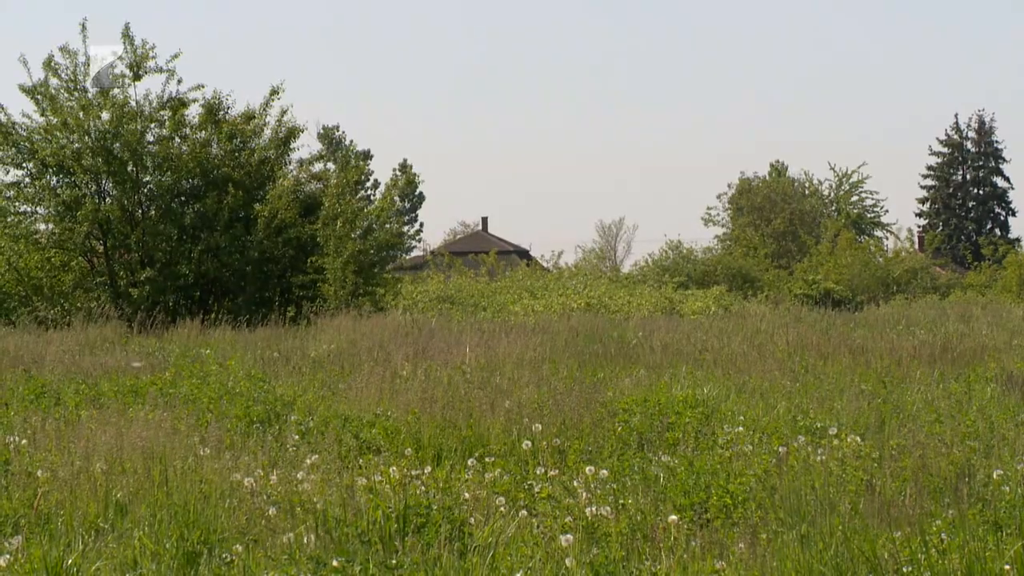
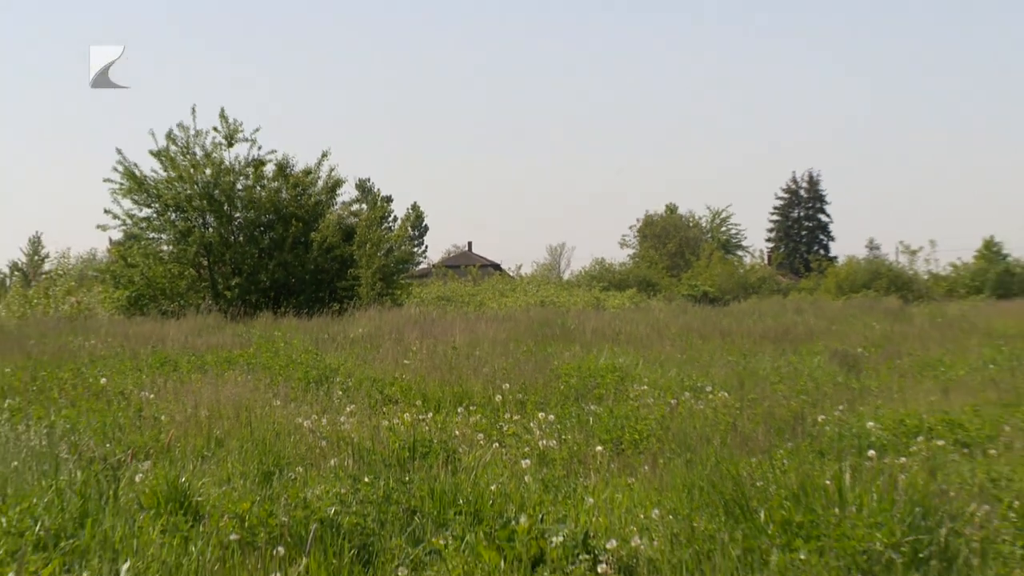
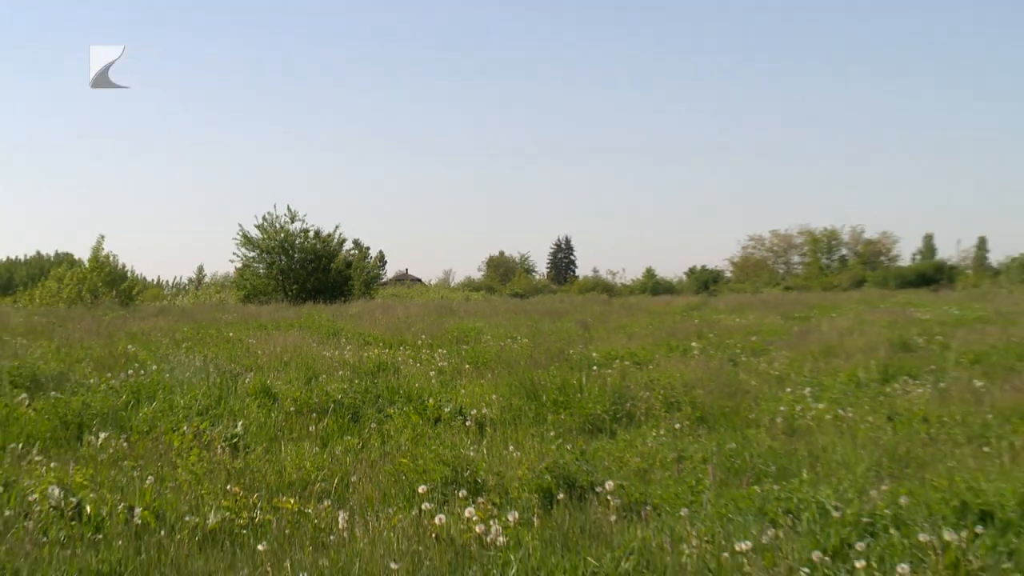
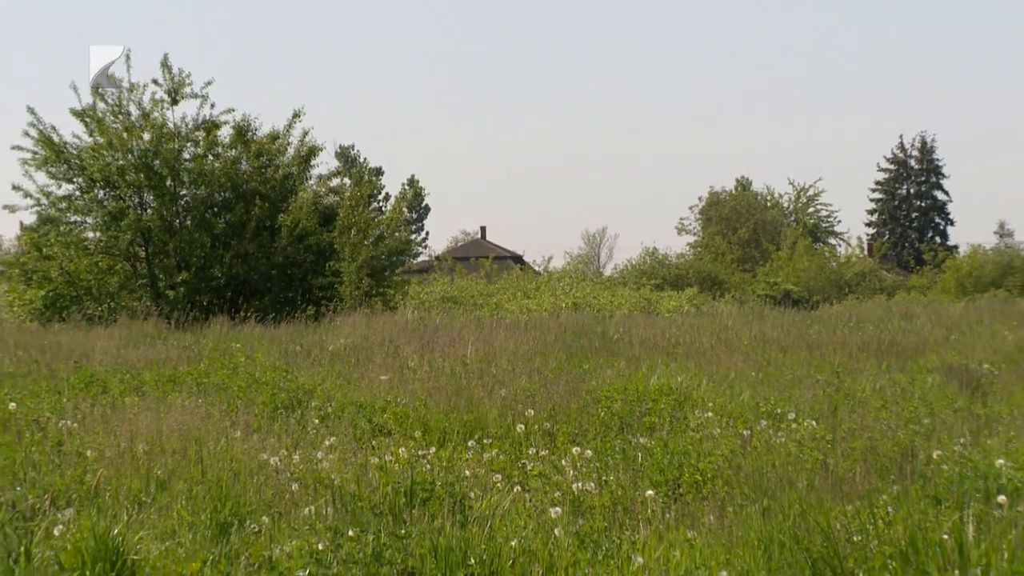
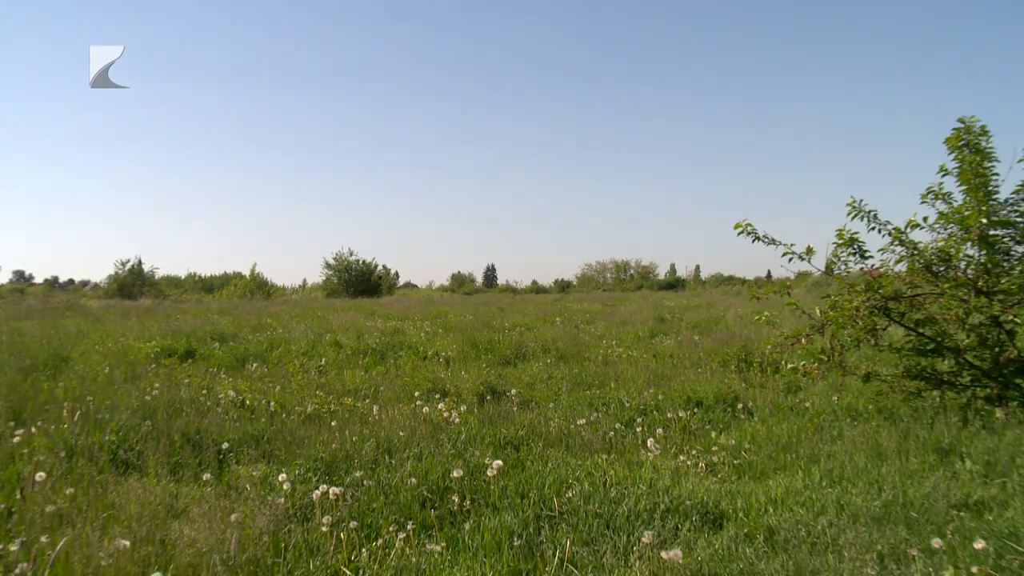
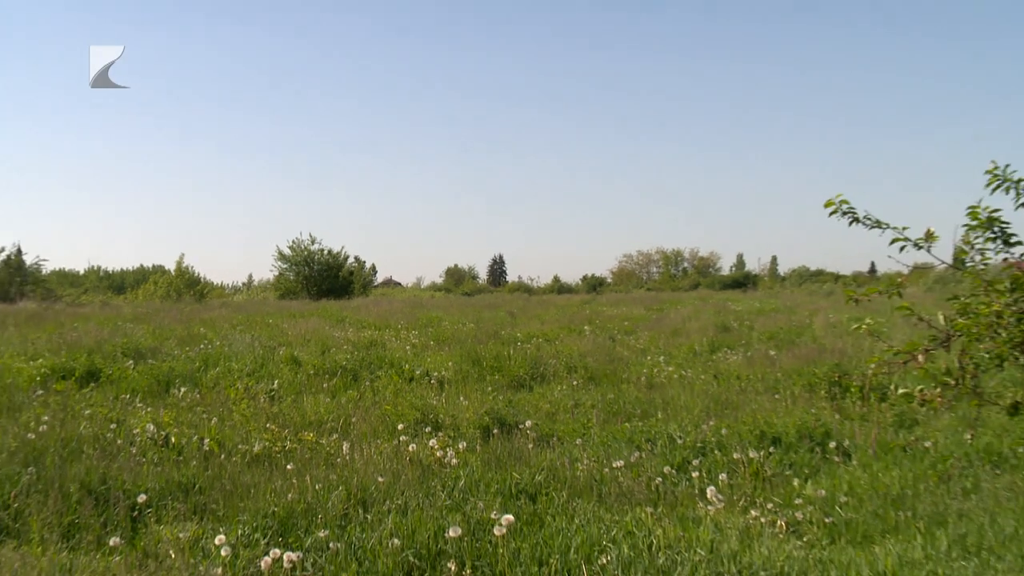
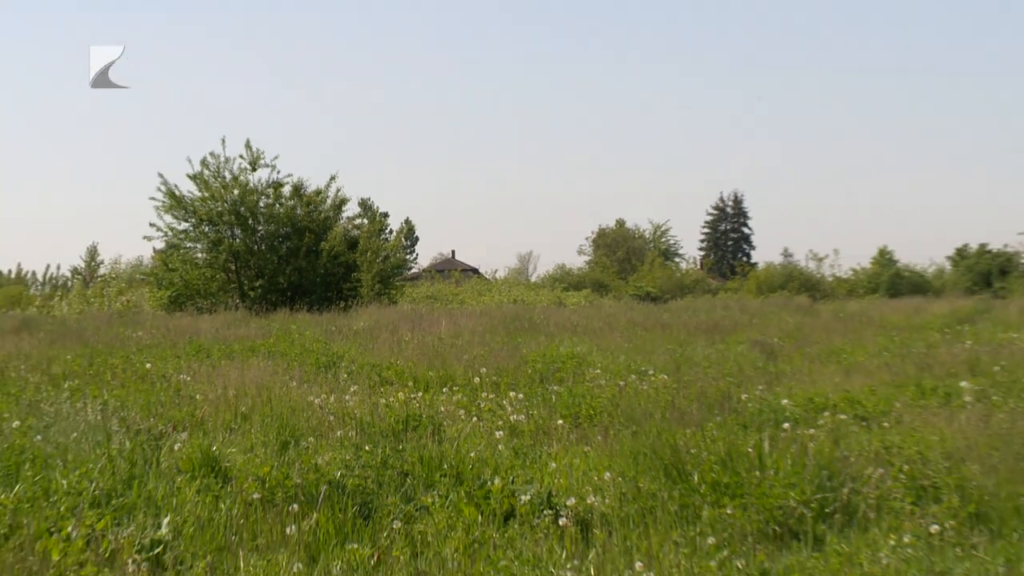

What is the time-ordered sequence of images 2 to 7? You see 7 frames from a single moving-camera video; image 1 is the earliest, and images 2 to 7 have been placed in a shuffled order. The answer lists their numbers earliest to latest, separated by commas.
4, 2, 7, 3, 6, 5
